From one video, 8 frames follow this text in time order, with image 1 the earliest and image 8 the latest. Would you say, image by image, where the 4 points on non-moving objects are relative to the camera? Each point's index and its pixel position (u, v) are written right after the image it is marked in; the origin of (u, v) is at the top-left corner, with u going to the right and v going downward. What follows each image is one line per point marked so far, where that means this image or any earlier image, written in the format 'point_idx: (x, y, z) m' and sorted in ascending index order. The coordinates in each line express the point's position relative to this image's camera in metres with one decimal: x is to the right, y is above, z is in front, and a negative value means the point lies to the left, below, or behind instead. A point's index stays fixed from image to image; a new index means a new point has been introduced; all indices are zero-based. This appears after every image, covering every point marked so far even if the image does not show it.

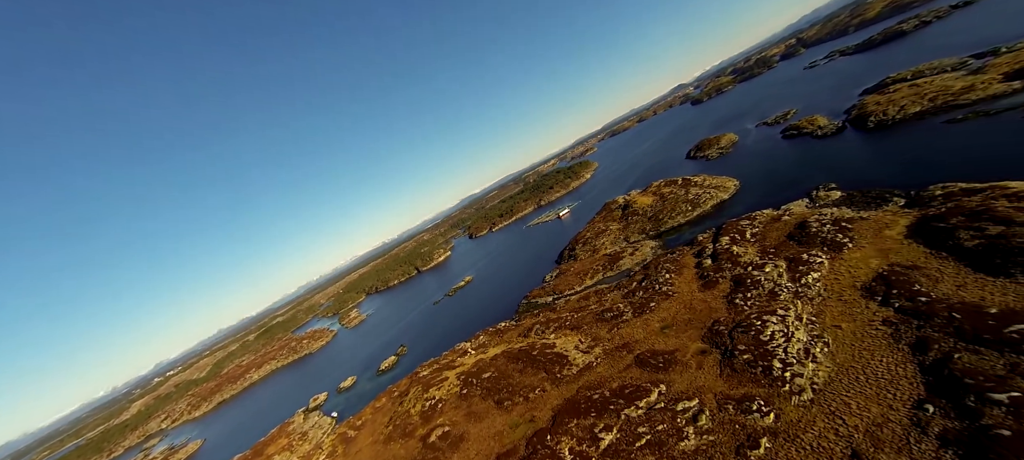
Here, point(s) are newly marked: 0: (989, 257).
0: (+29.6, -1.7, +19.9) m
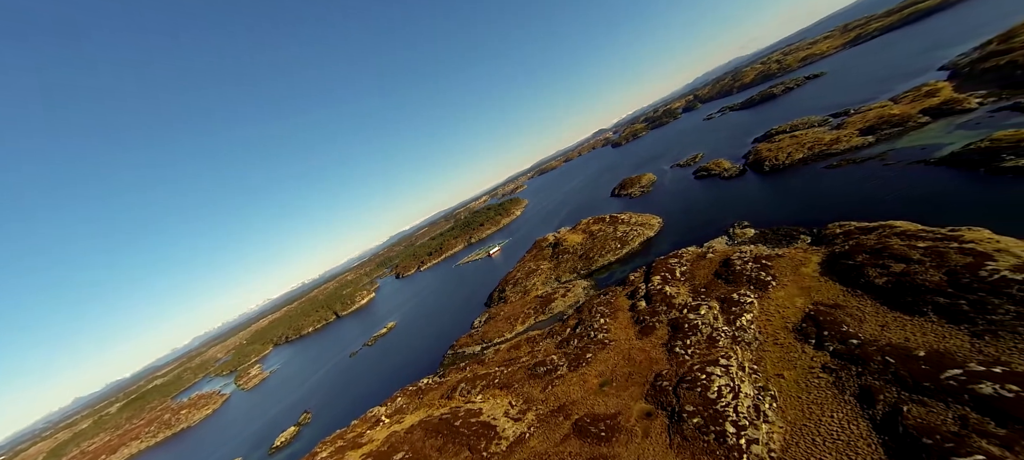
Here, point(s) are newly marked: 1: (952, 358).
0: (+24.4, -4.1, +20.1) m
1: (+22.4, -6.5, +16.3) m
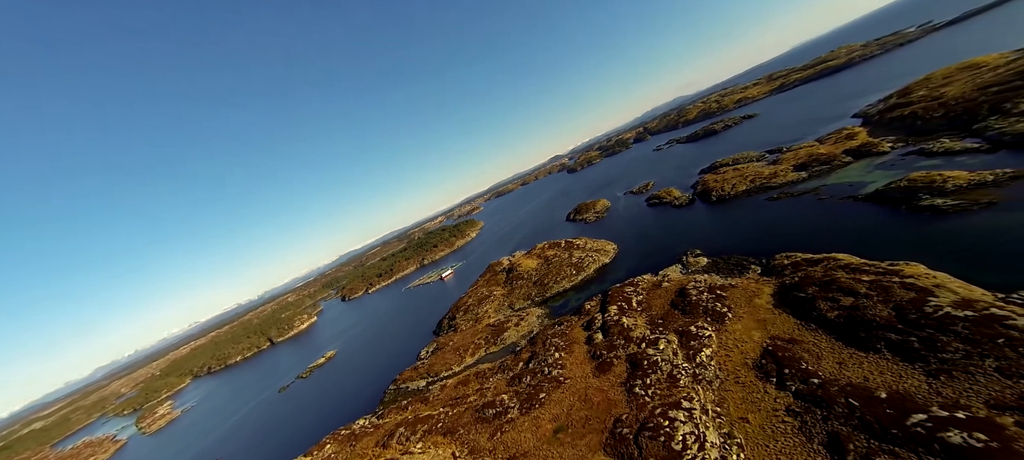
0: (+21.0, -6.1, +19.7) m
1: (+19.5, -8.3, +15.6) m
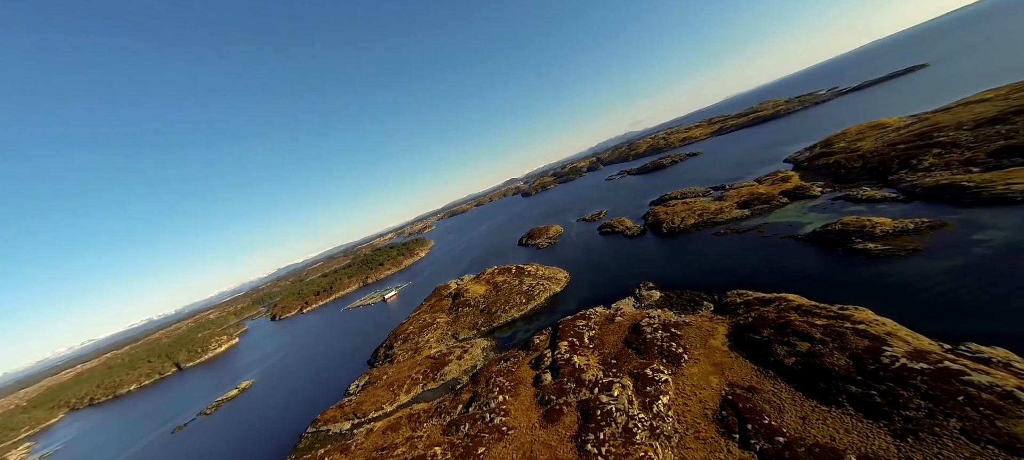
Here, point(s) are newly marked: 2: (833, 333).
0: (+17.4, -8.6, +18.5) m
1: (+16.4, -10.4, +14.0) m
2: (+20.0, -6.4, +19.9) m
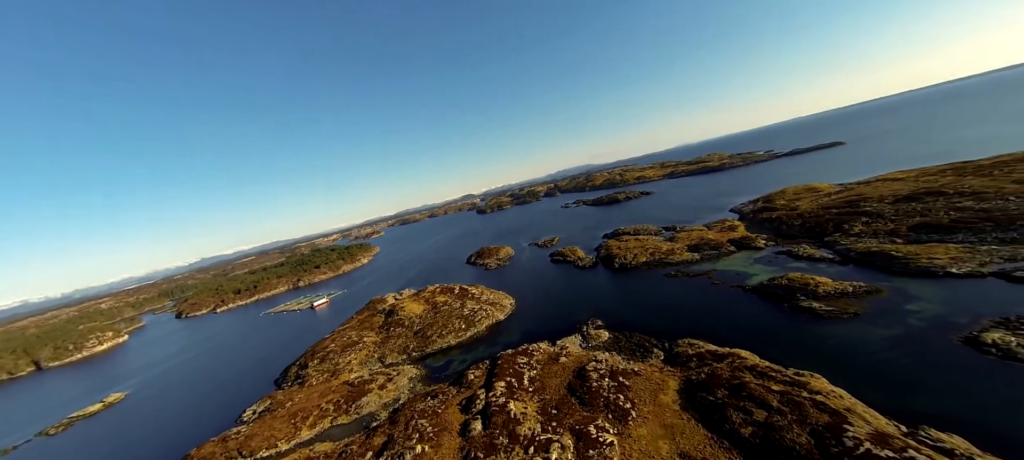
0: (+13.2, -11.6, +16.3) m
1: (+12.7, -13.1, +11.6) m
2: (+15.8, -9.7, +18.2) m
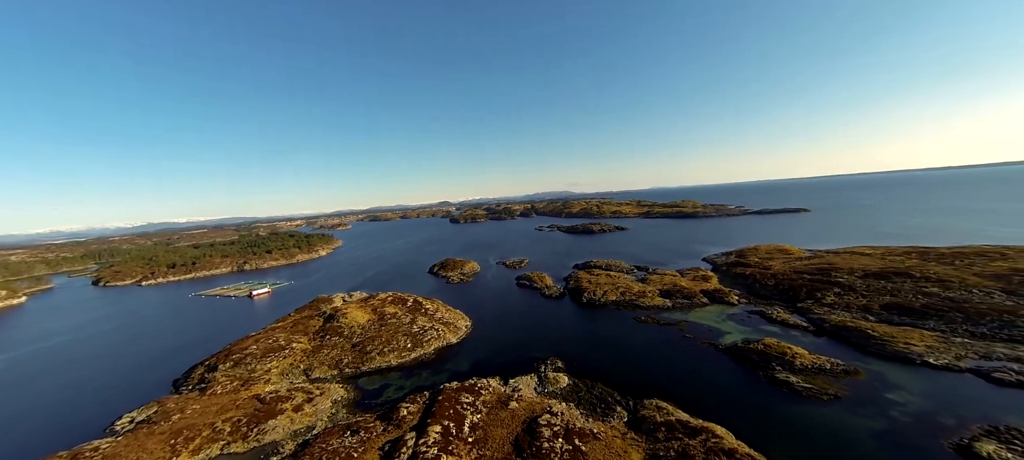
0: (+9.6, -14.4, +12.8) m
1: (+9.2, -15.6, +8.1) m
2: (+12.3, -13.0, +15.0) m
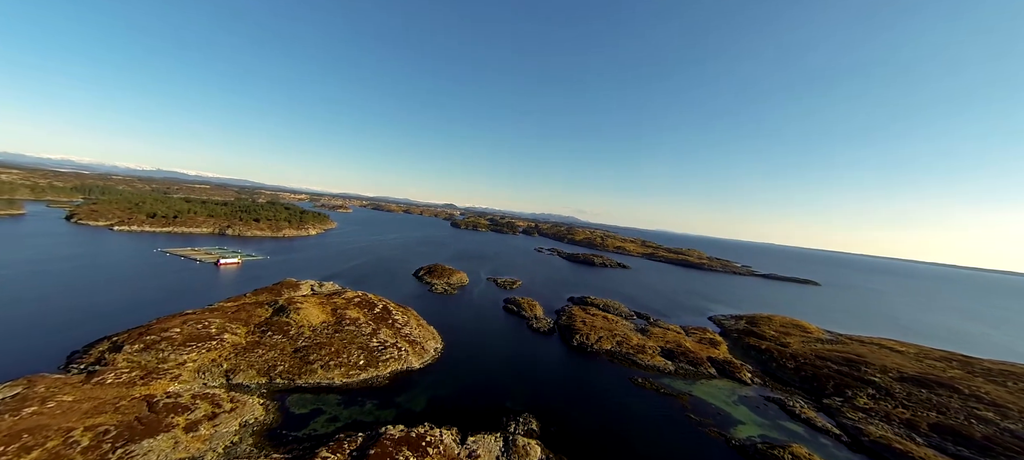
0: (+6.5, -16.8, +6.4) m
1: (+5.9, -17.7, +1.6) m
2: (+9.4, -16.1, +8.7) m
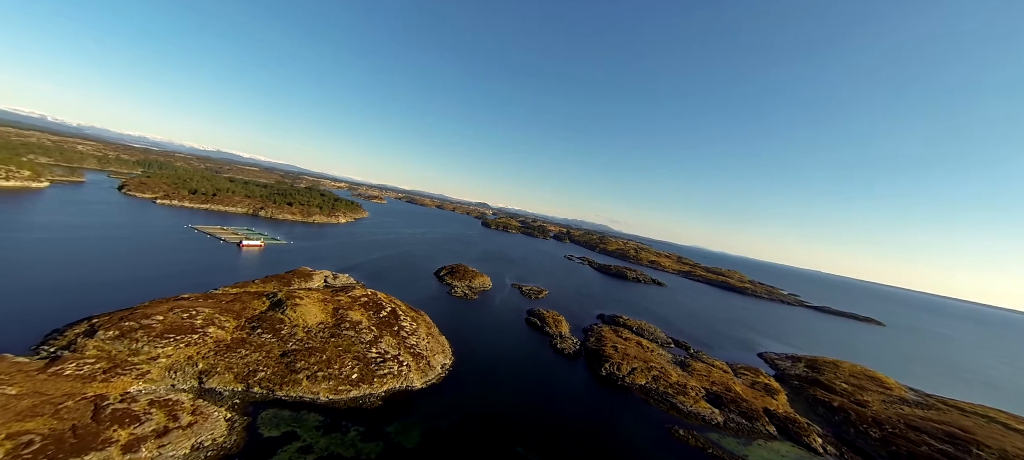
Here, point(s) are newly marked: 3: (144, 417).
0: (+5.3, -17.7, +0.5) m
1: (+4.3, -18.5, -4.3) m
2: (+8.4, -17.2, +2.5) m
3: (-25.2, -12.7, +23.1) m
